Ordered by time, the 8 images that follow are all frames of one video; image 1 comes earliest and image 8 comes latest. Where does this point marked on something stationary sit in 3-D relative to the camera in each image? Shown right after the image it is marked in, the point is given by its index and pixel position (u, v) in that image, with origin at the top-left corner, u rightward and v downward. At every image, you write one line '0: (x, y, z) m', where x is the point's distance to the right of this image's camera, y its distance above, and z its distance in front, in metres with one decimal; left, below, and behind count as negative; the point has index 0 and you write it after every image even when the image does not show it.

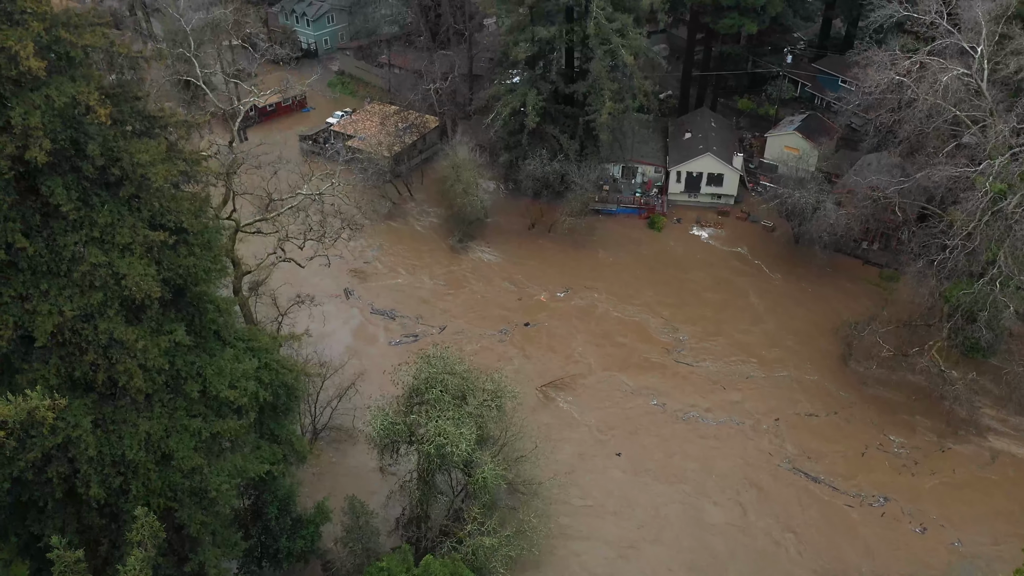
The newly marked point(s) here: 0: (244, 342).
0: (-3.9, -0.8, +11.9) m
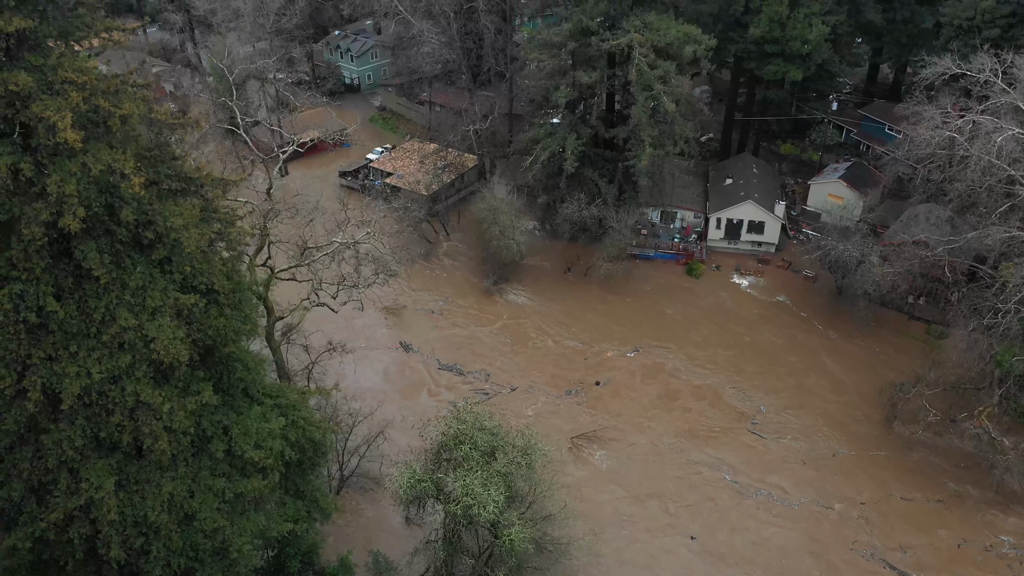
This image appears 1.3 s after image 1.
0: (-3.5, -1.6, +11.7) m
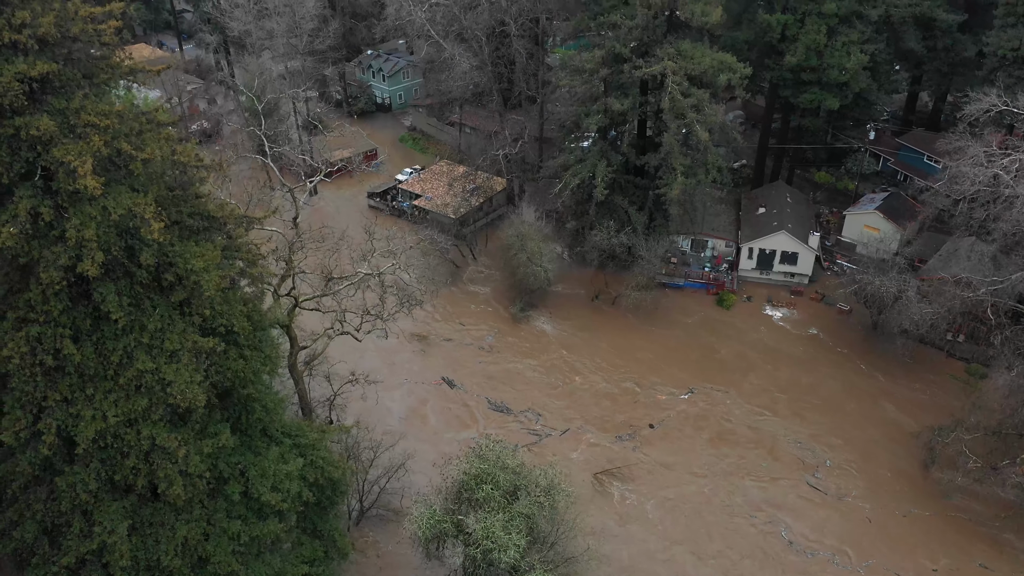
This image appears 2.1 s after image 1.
0: (-3.1, -2.1, +11.5) m
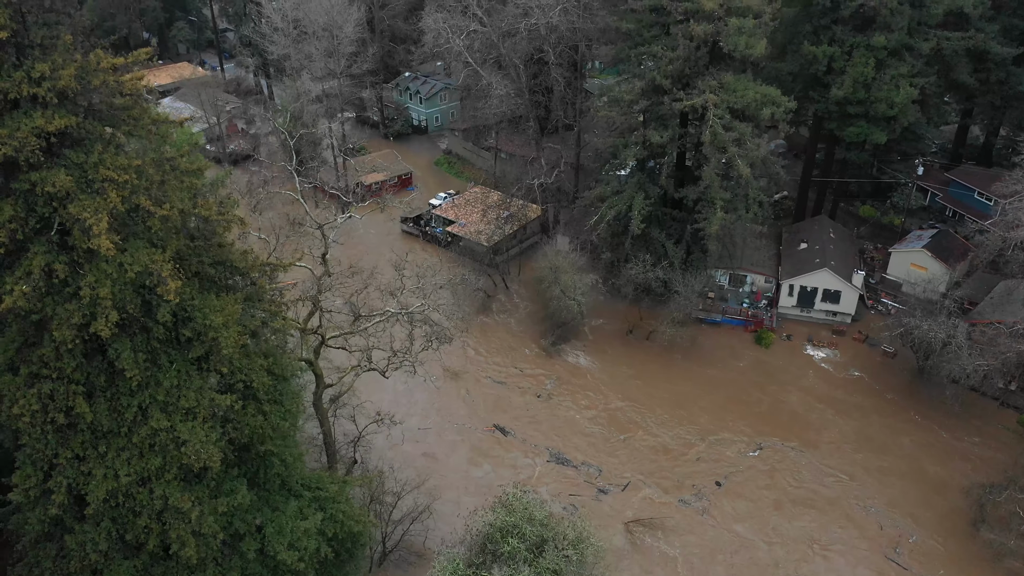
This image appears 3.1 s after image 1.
0: (-2.8, -2.8, +11.1) m
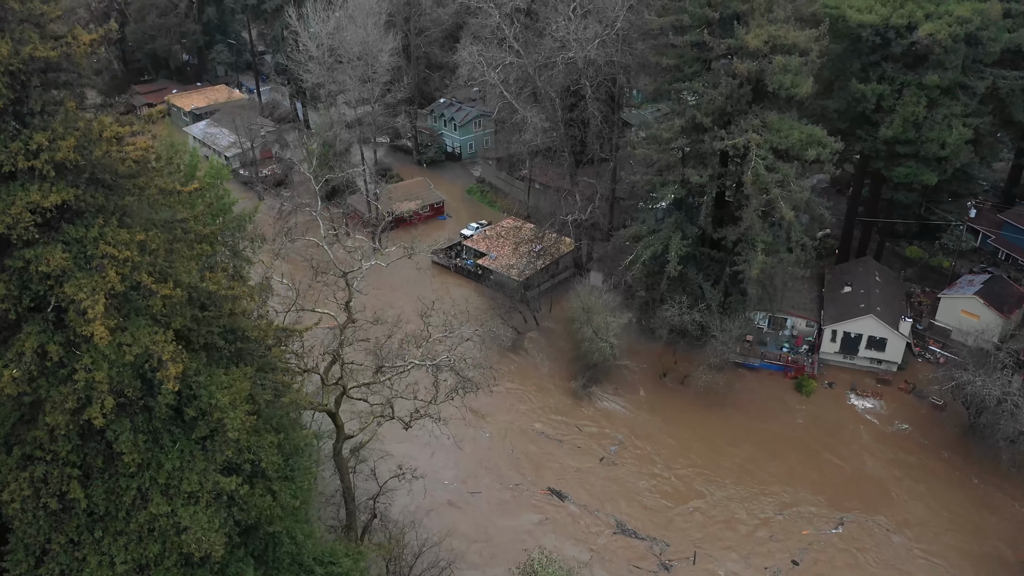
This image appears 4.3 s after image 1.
0: (-2.4, -3.6, +10.5) m
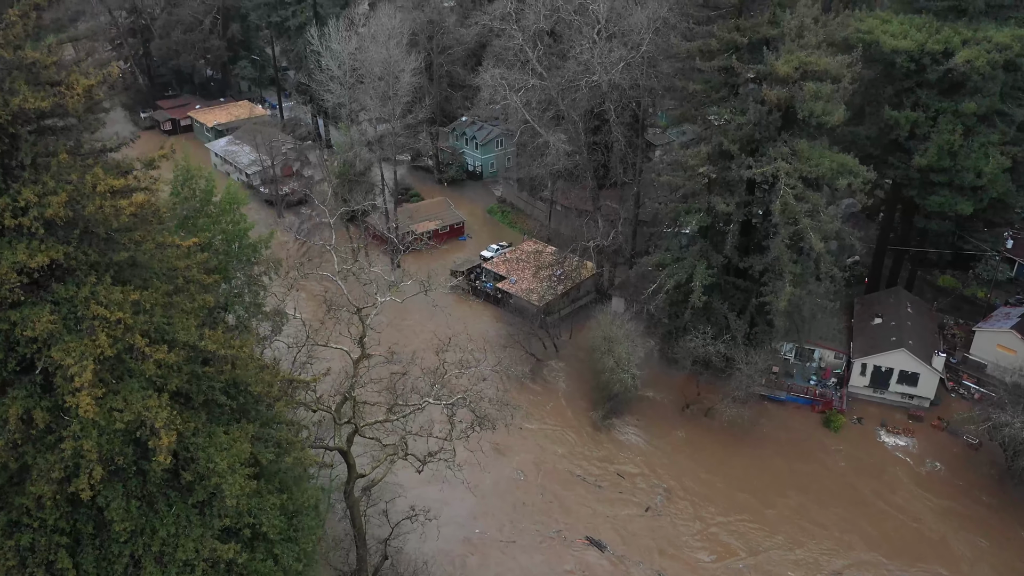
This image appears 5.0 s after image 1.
0: (-2.3, -4.2, +10.0) m
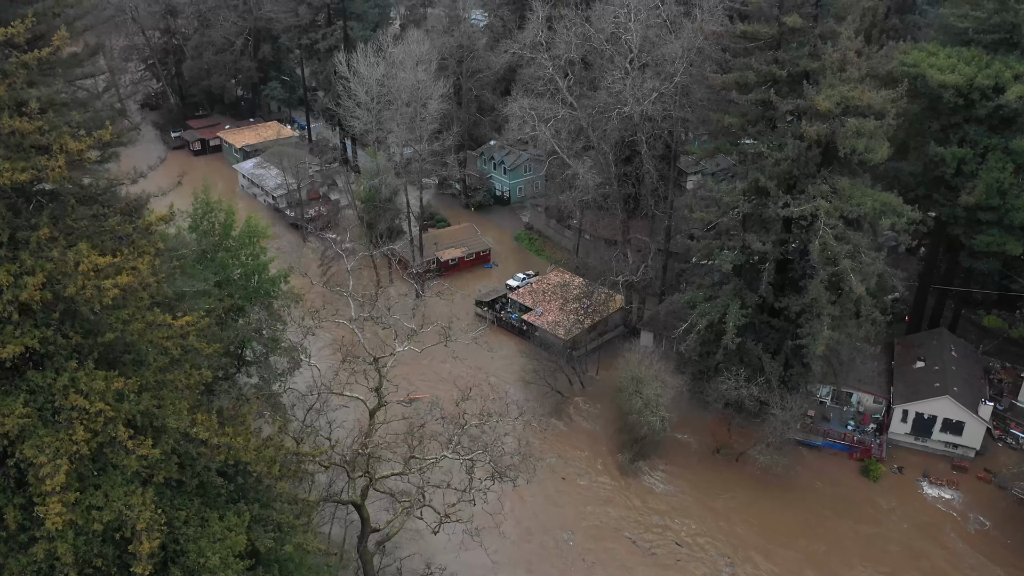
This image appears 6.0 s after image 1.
0: (-2.1, -4.9, +9.3) m
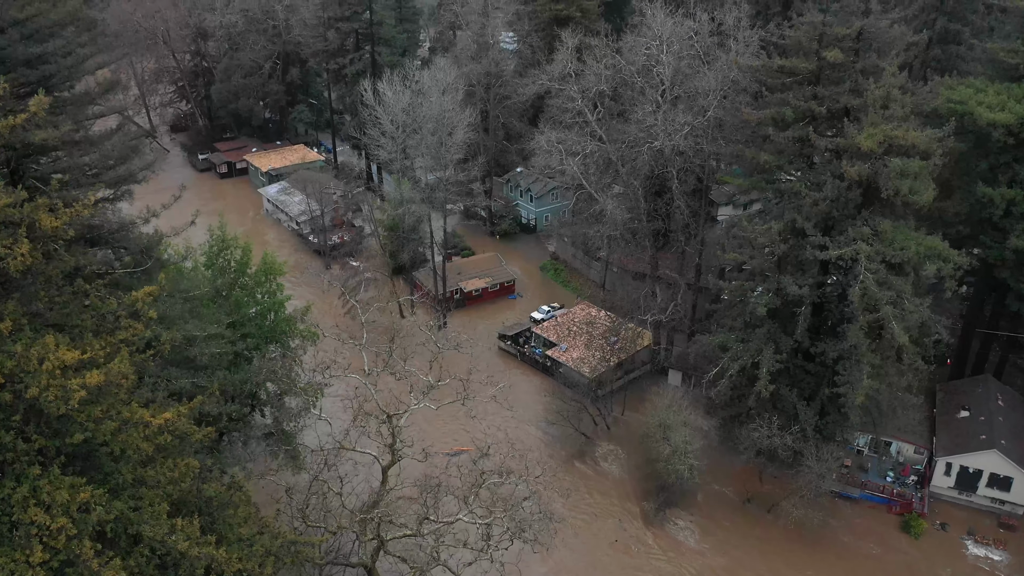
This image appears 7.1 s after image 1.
0: (-1.9, -5.6, +8.5) m
